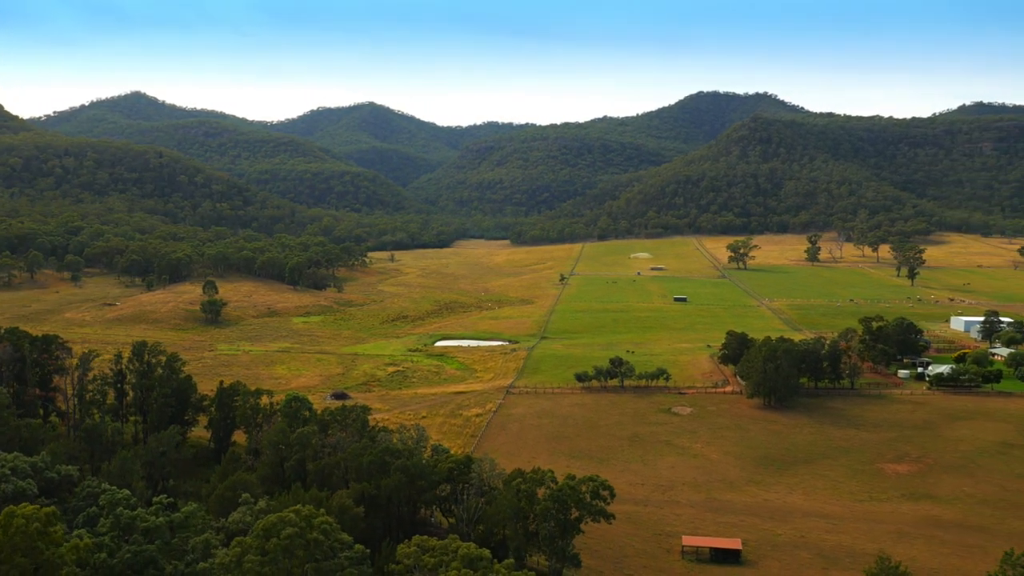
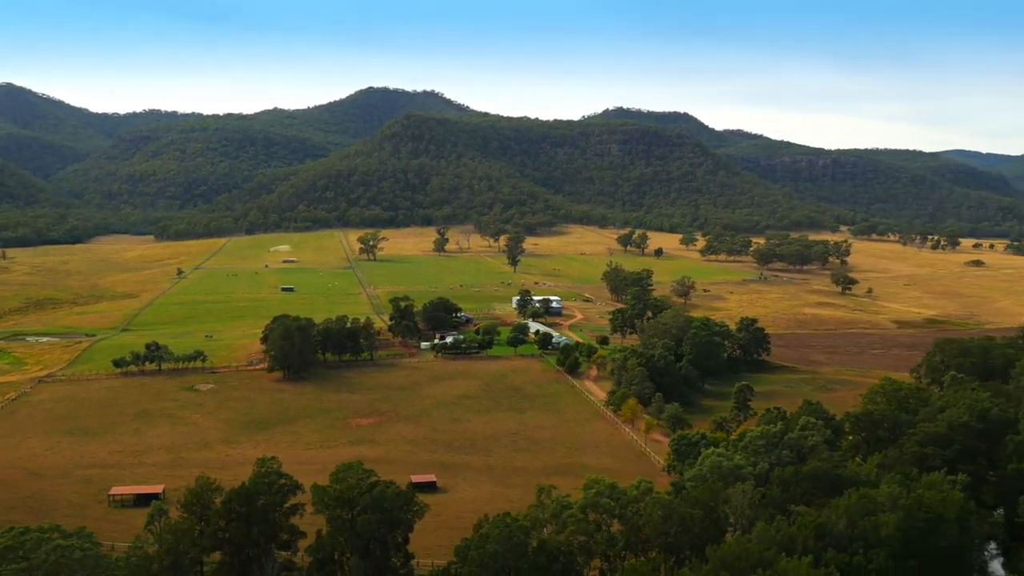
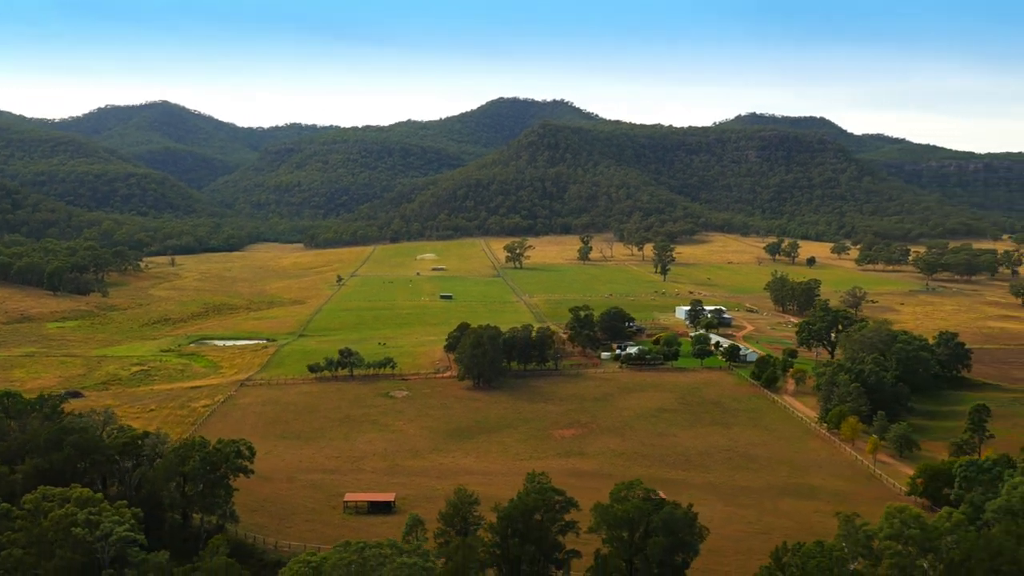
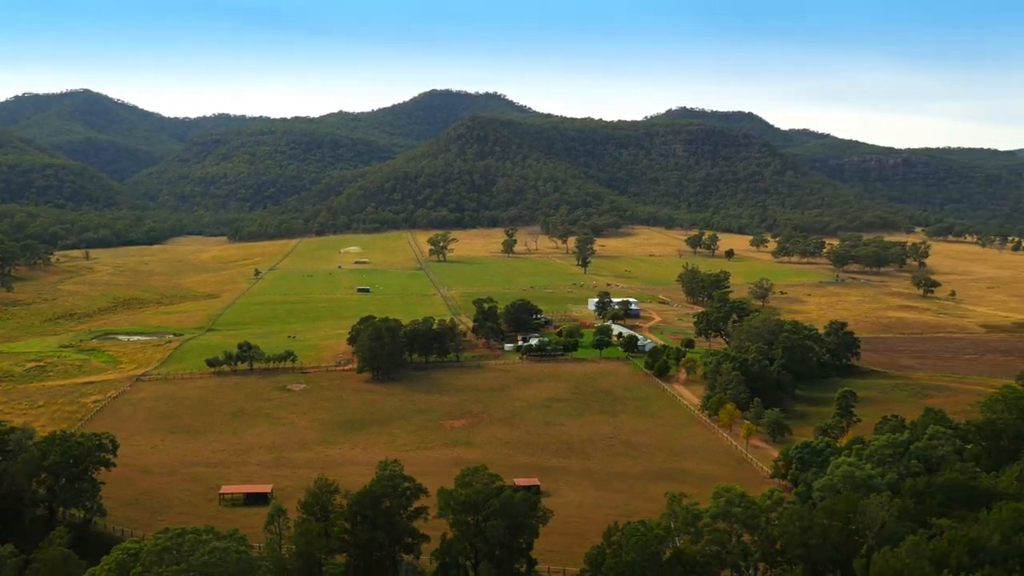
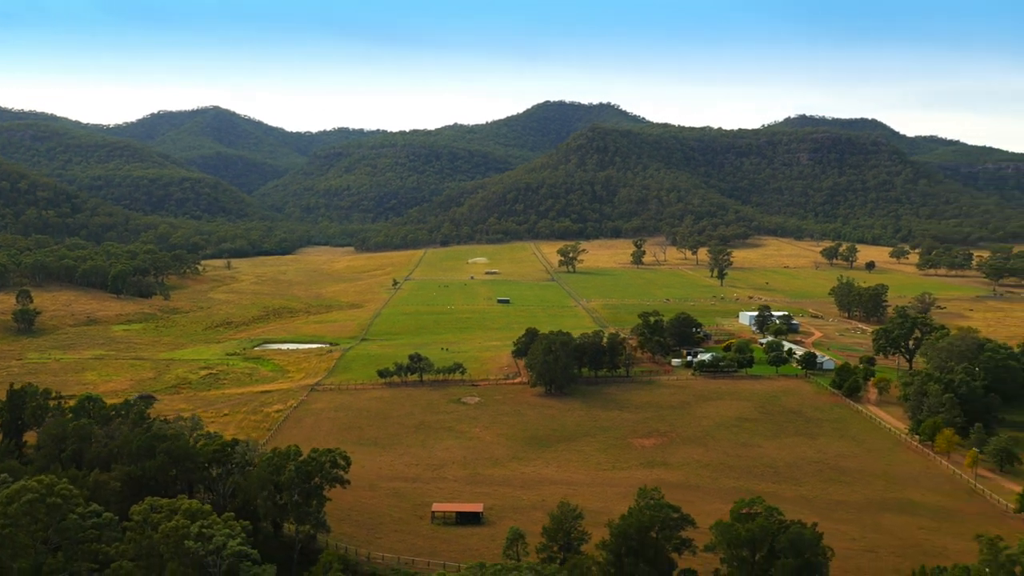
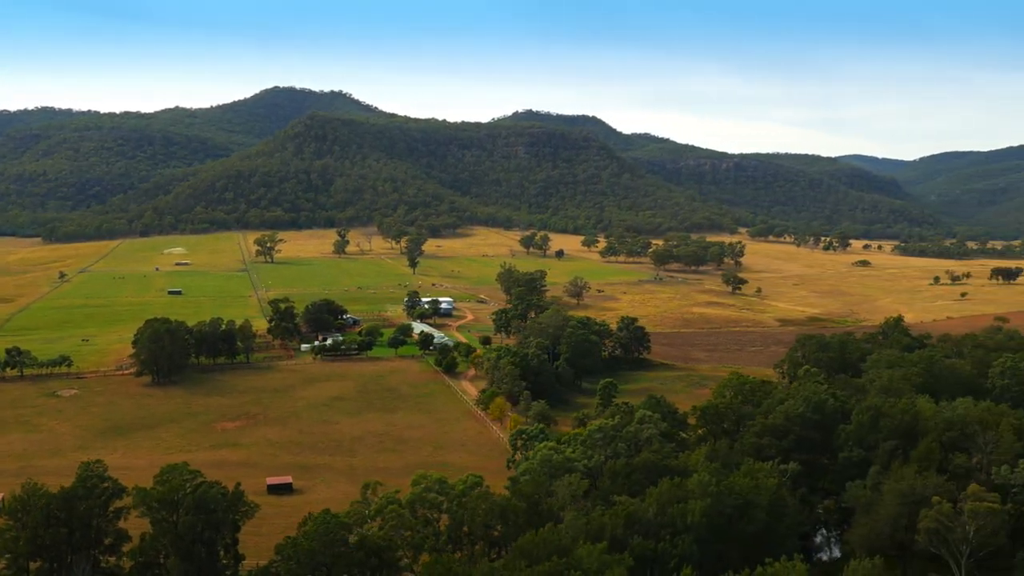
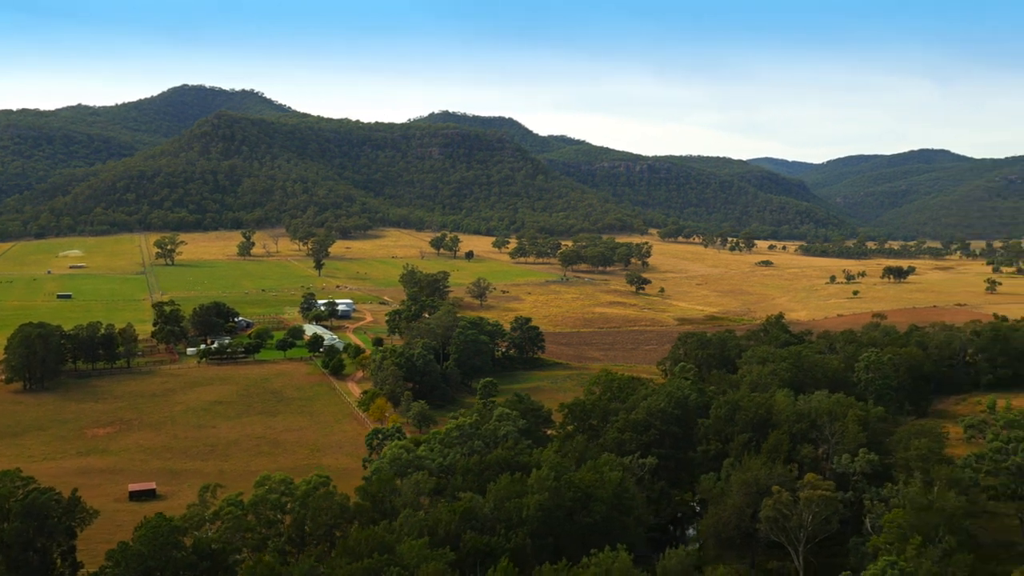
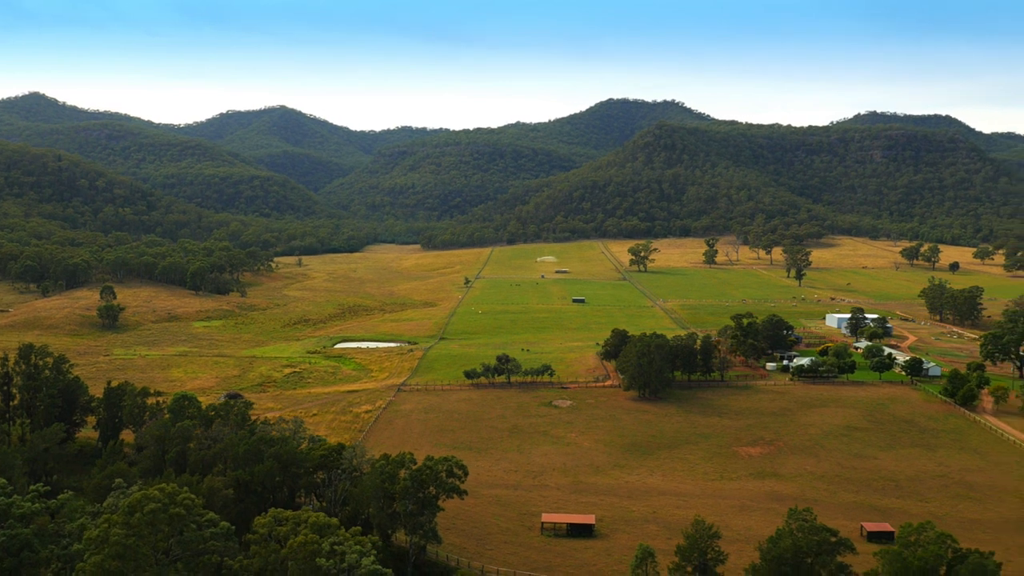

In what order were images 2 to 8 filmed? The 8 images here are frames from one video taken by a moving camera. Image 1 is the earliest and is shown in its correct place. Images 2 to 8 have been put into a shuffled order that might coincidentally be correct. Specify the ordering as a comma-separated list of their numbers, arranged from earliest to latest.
8, 5, 3, 4, 2, 6, 7
